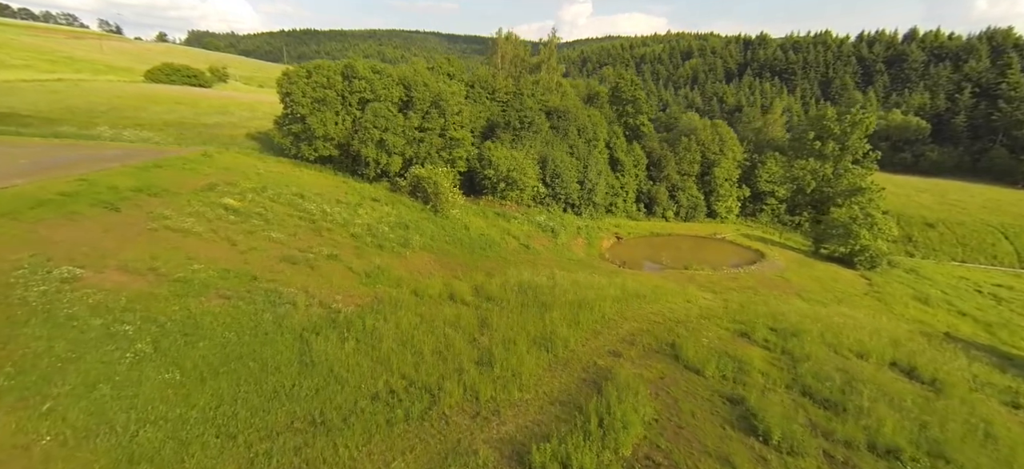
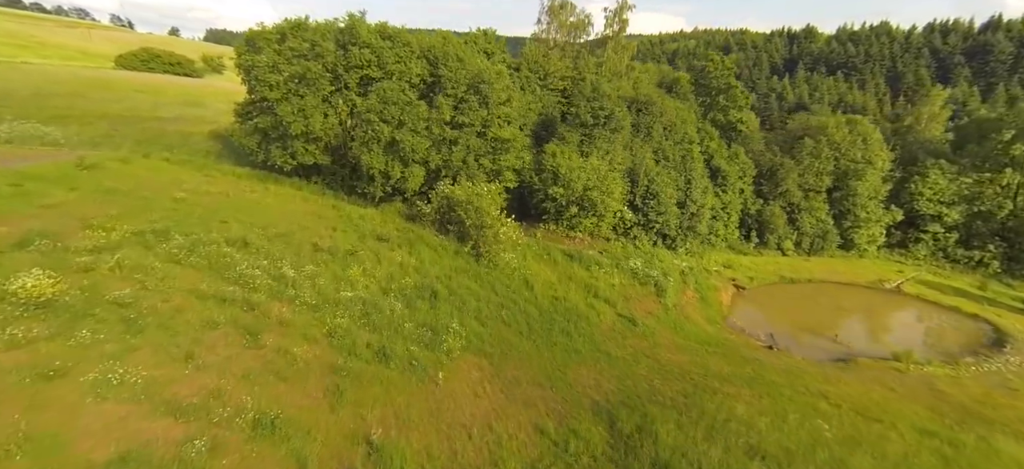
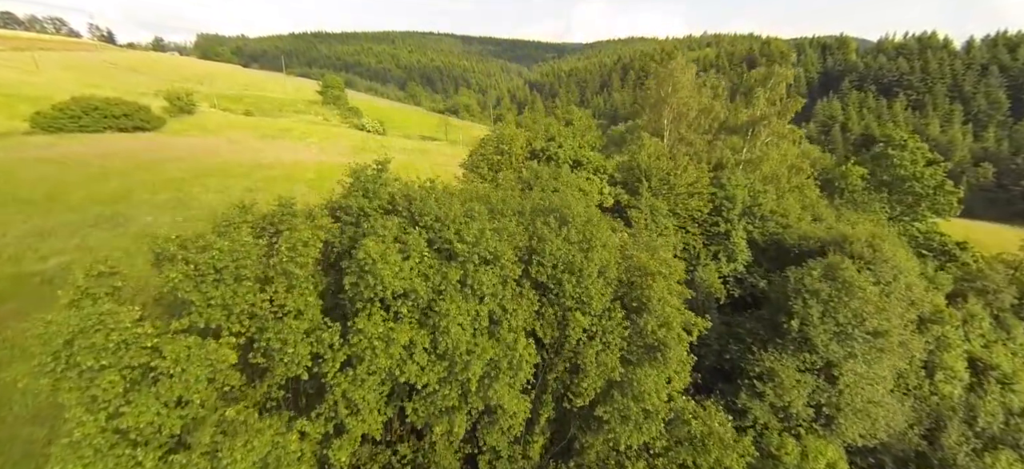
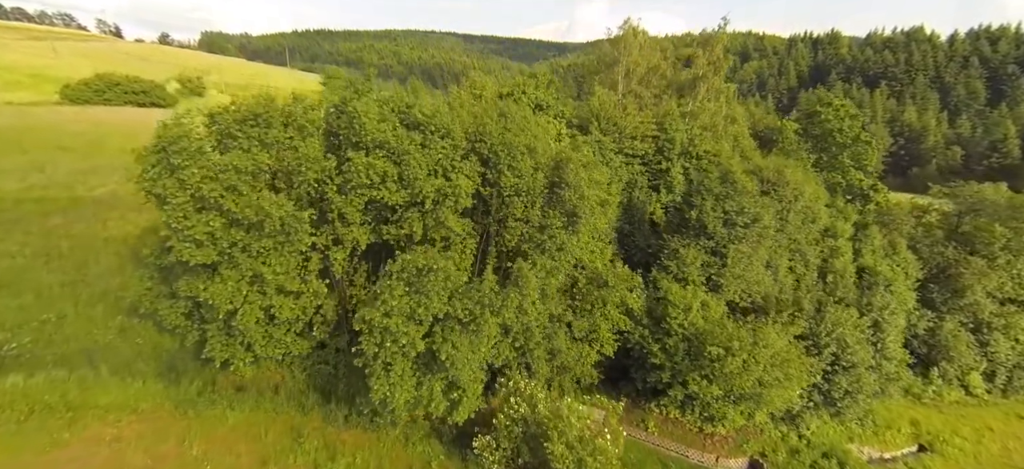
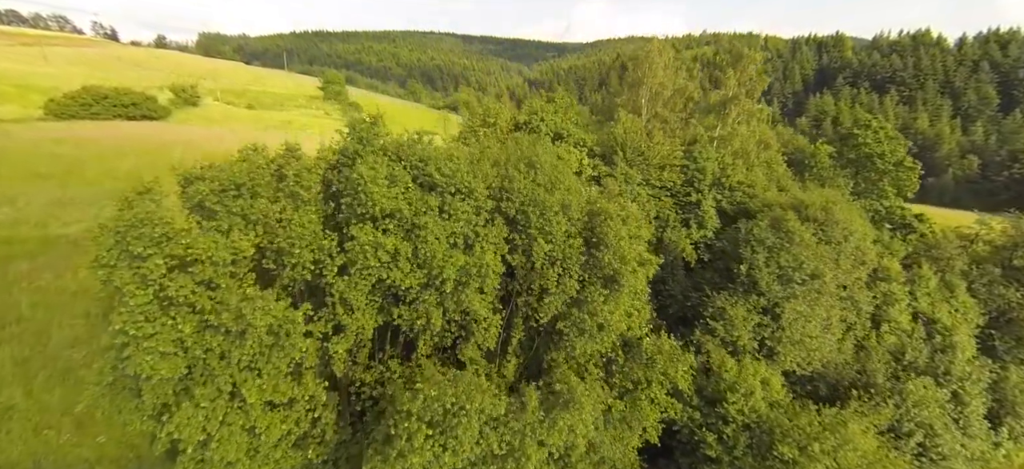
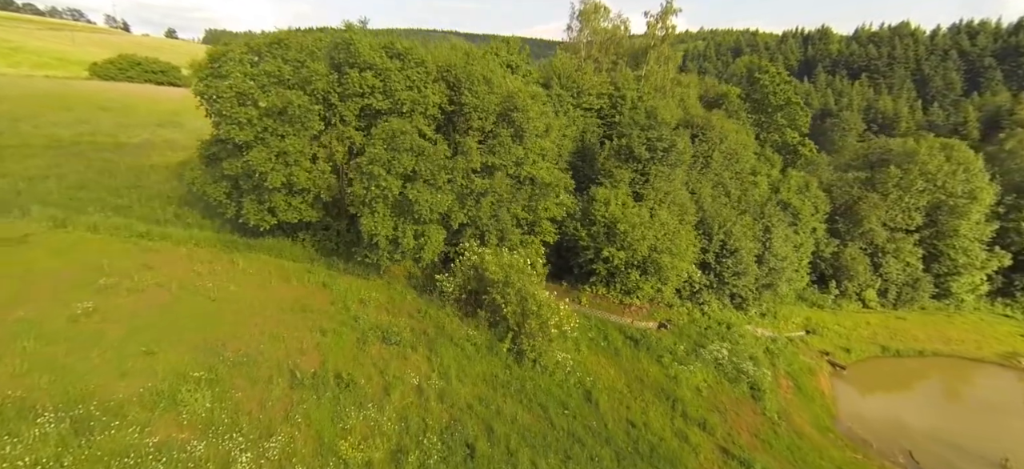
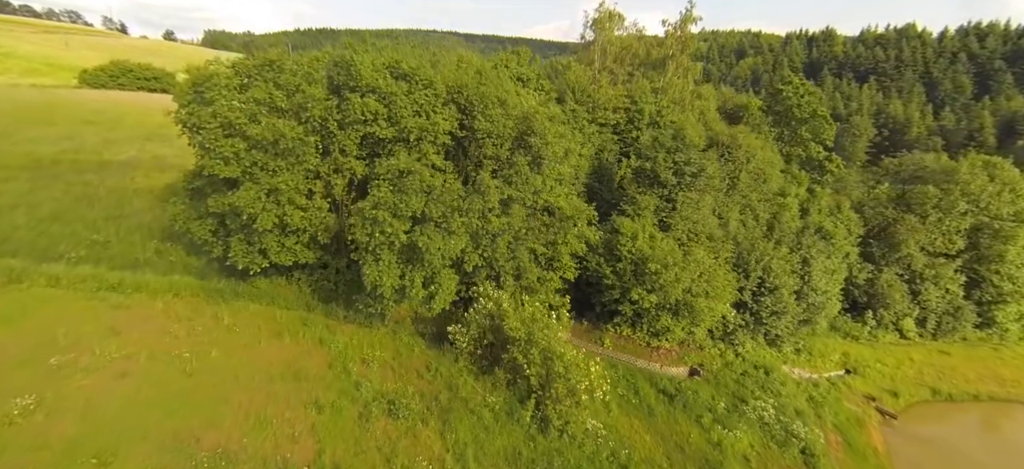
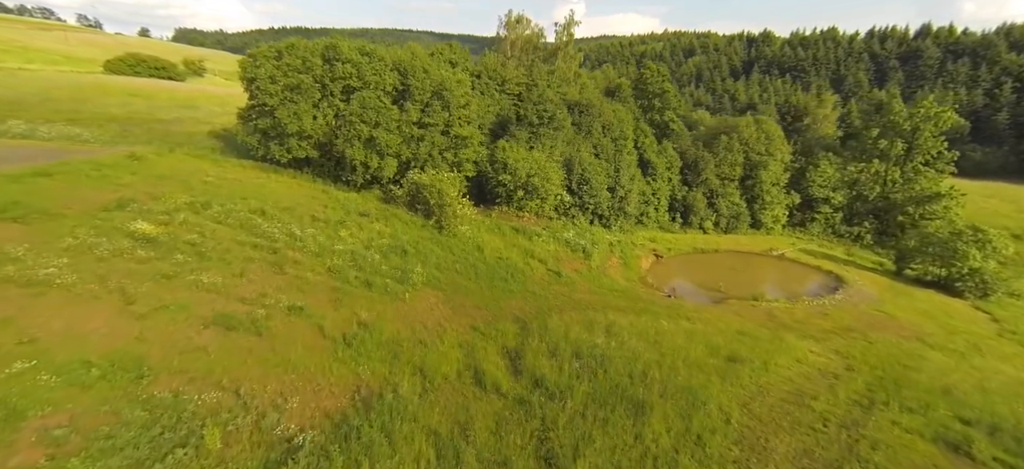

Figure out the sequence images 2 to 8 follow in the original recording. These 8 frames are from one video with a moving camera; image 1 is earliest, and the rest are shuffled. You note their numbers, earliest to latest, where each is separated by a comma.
8, 2, 6, 7, 4, 5, 3
